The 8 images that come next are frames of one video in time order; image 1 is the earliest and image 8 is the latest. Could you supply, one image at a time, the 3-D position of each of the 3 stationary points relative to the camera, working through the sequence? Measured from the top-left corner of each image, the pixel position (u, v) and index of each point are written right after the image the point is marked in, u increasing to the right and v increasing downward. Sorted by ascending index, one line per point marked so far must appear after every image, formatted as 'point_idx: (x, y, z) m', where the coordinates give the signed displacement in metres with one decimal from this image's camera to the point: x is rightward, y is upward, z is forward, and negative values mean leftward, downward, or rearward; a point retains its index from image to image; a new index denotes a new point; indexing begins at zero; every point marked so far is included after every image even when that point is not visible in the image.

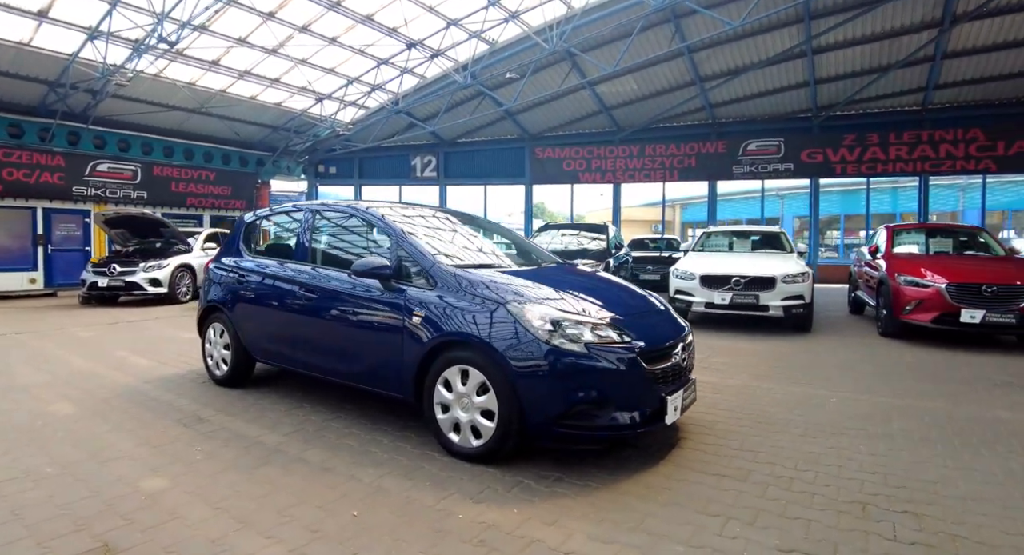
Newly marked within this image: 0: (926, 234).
0: (+6.7, +0.7, +9.1) m
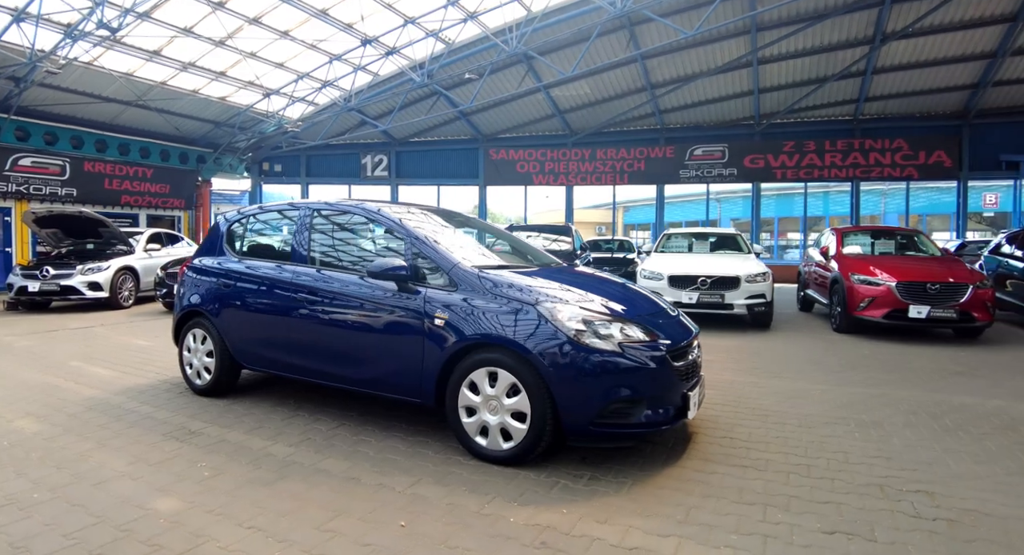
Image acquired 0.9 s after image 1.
0: (+6.3, +0.7, +9.8) m
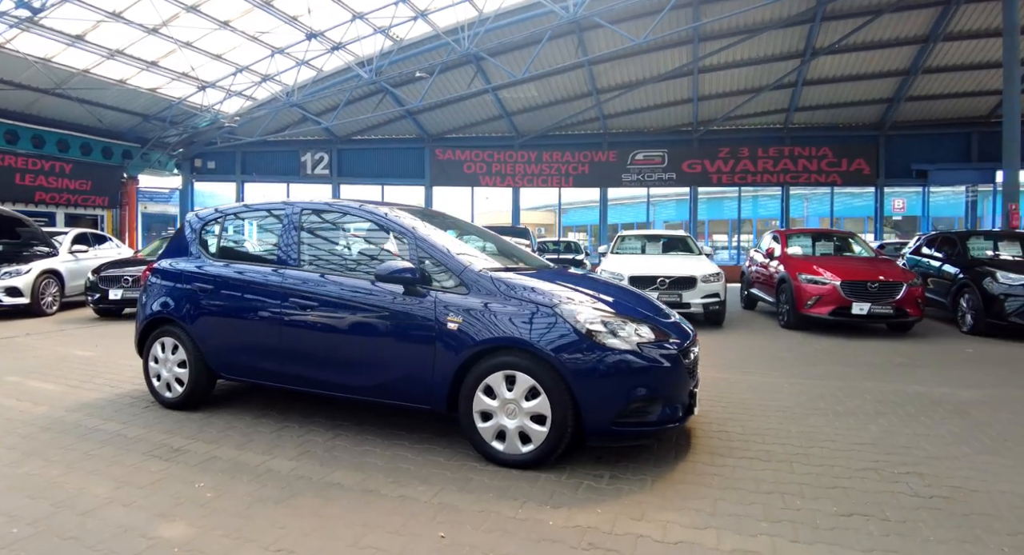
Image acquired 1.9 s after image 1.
0: (+5.6, +0.7, +10.4) m
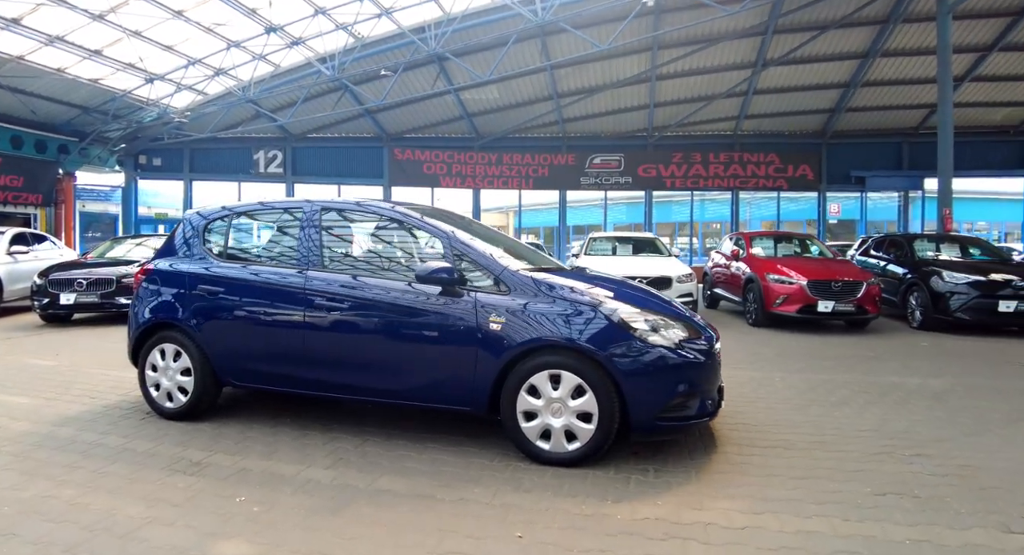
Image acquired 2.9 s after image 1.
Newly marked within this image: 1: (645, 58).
0: (+5.1, +0.7, +11.0) m
1: (+3.7, +6.1, +15.6) m
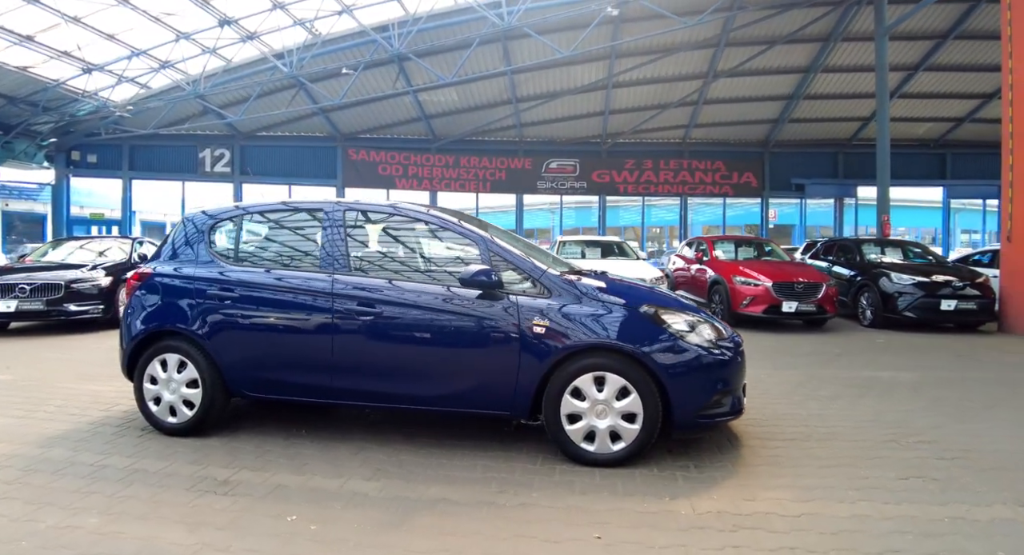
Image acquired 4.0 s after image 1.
0: (+4.5, +0.7, +11.5) m
1: (+2.6, +6.0, +16.0) m
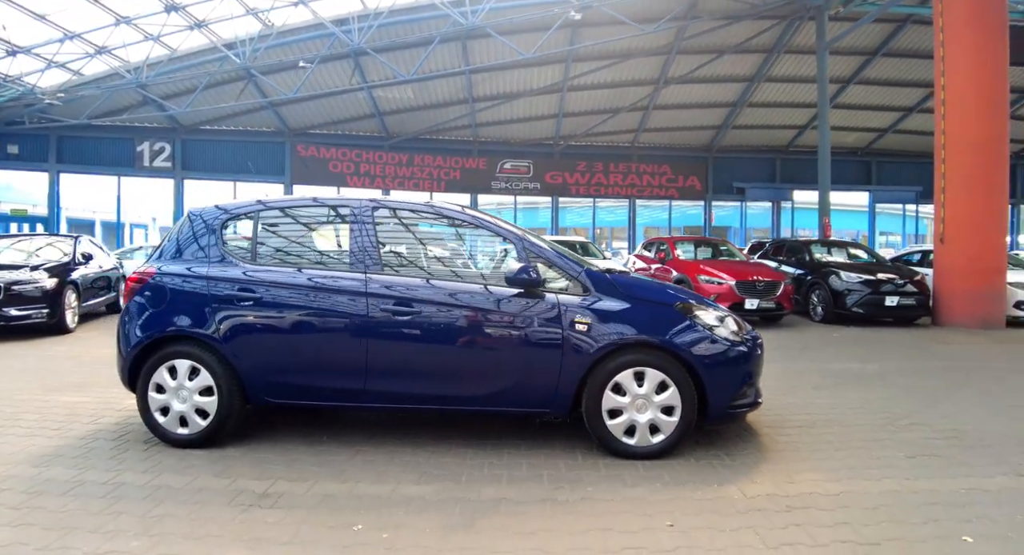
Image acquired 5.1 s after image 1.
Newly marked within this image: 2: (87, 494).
0: (+3.9, +0.7, +12.0) m
1: (+1.4, +6.0, +16.2) m
2: (-2.5, -1.2, +3.3) m
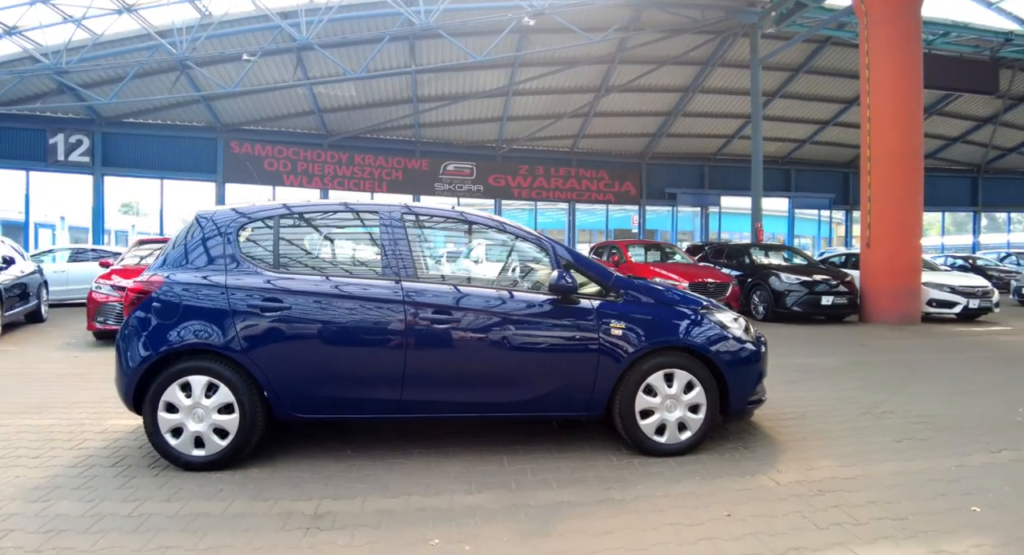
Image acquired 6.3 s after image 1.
0: (+2.9, +0.7, +12.6) m
1: (-0.1, +5.9, +16.4) m
2: (-2.1, -1.3, +3.0) m
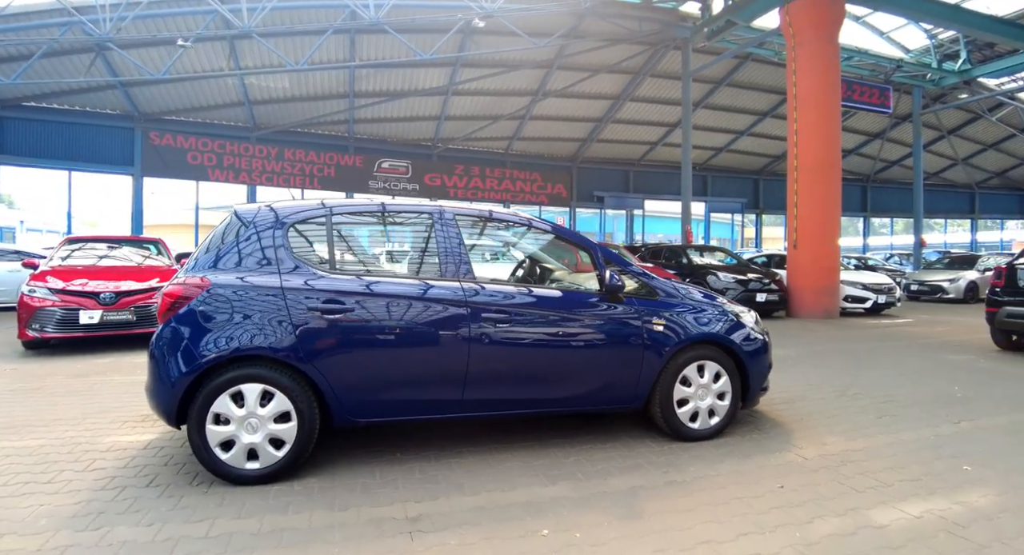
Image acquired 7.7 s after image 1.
0: (+1.9, +0.7, +13.1) m
1: (-1.8, +5.9, +16.3) m
2: (-1.6, -1.3, +2.8) m
